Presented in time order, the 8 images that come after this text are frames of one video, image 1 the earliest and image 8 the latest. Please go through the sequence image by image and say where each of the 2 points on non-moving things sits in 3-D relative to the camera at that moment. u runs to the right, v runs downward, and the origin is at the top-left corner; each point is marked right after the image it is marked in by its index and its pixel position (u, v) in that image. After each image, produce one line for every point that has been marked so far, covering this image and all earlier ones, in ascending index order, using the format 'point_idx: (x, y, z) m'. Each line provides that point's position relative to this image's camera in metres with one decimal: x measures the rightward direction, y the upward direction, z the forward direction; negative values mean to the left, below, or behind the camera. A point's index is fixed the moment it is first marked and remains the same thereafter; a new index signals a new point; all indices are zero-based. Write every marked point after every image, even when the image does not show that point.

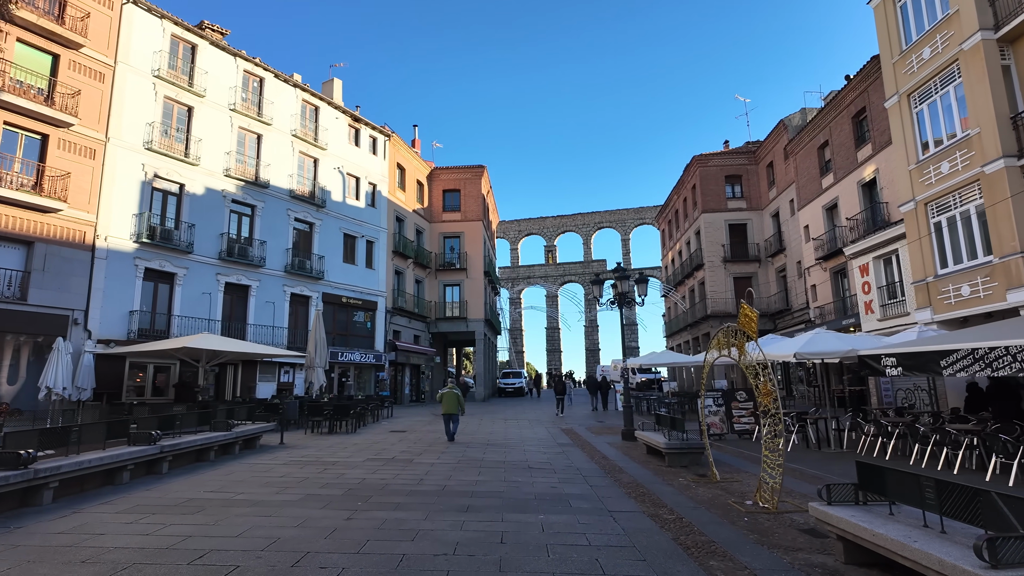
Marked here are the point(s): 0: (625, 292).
0: (+3.1, -0.1, +15.4) m
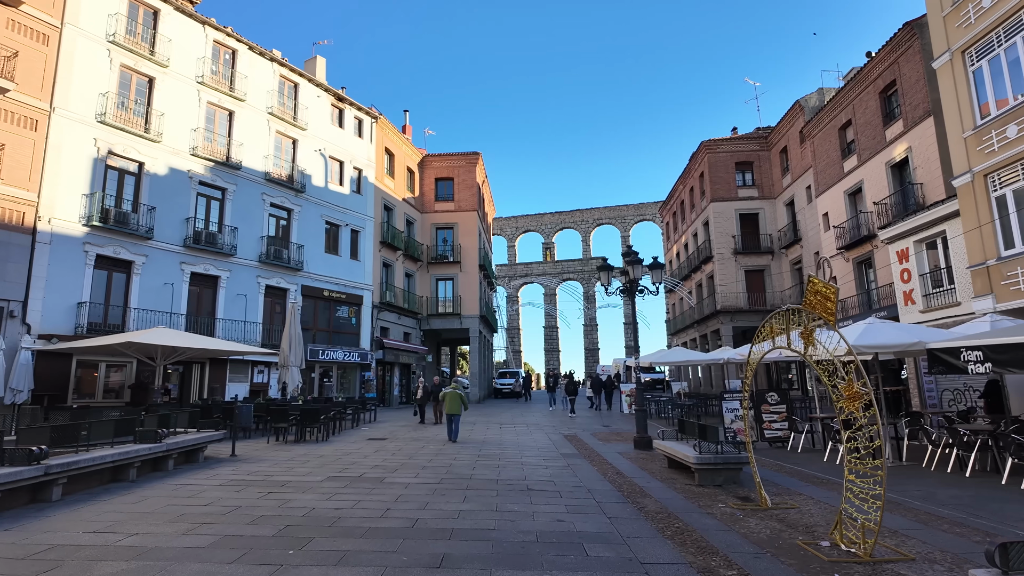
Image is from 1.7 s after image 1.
0: (+3.0, +0.2, +13.5) m
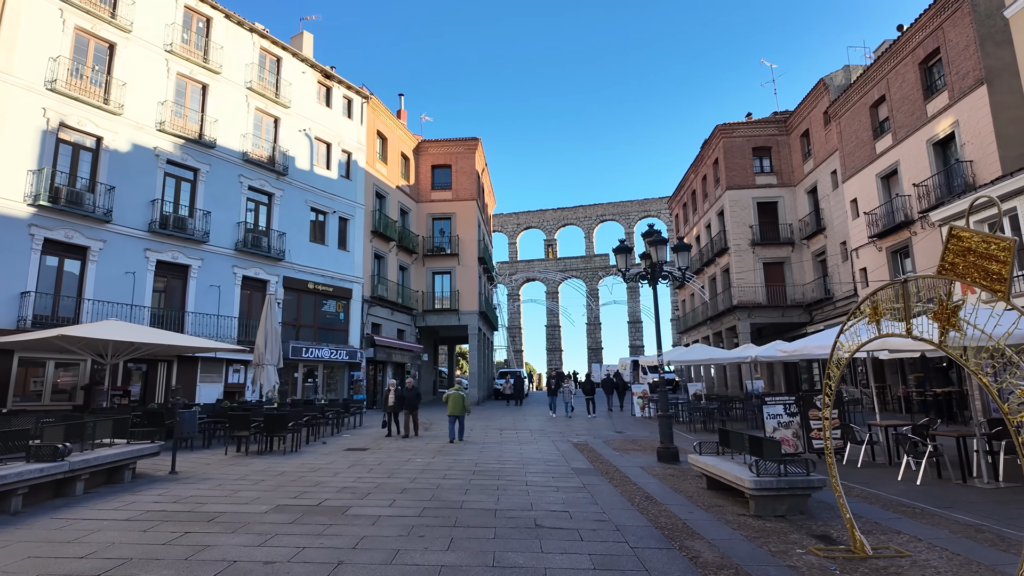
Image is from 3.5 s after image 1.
0: (+3.1, +0.5, +11.5) m
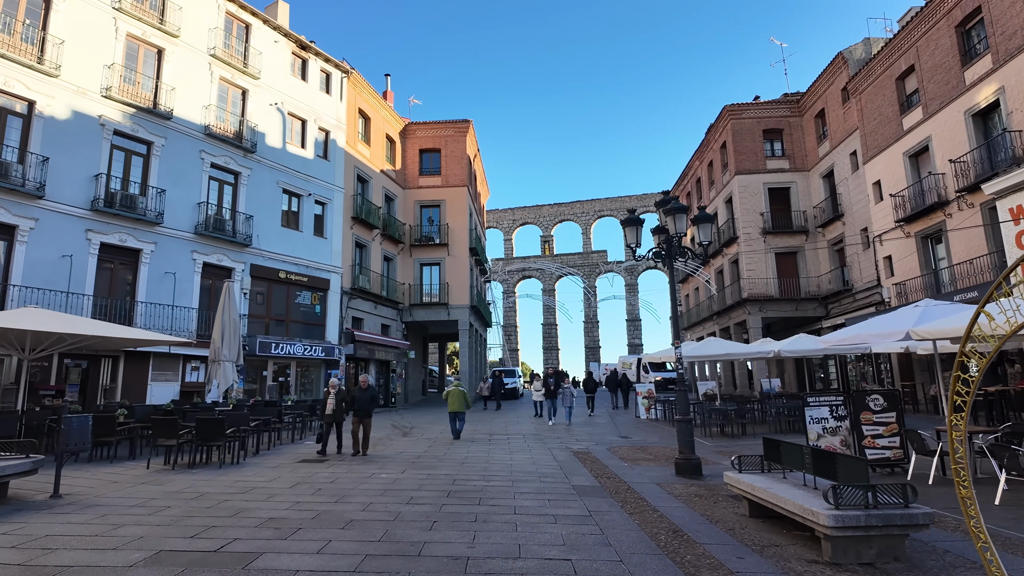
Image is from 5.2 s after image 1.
0: (+2.9, +0.9, +9.6) m
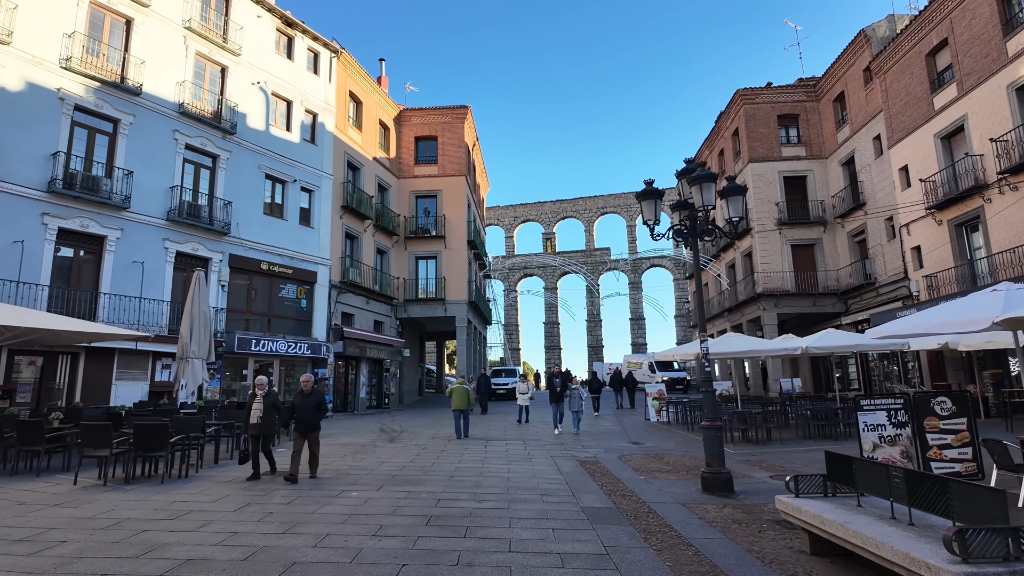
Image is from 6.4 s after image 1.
0: (+2.8, +1.2, +8.2) m
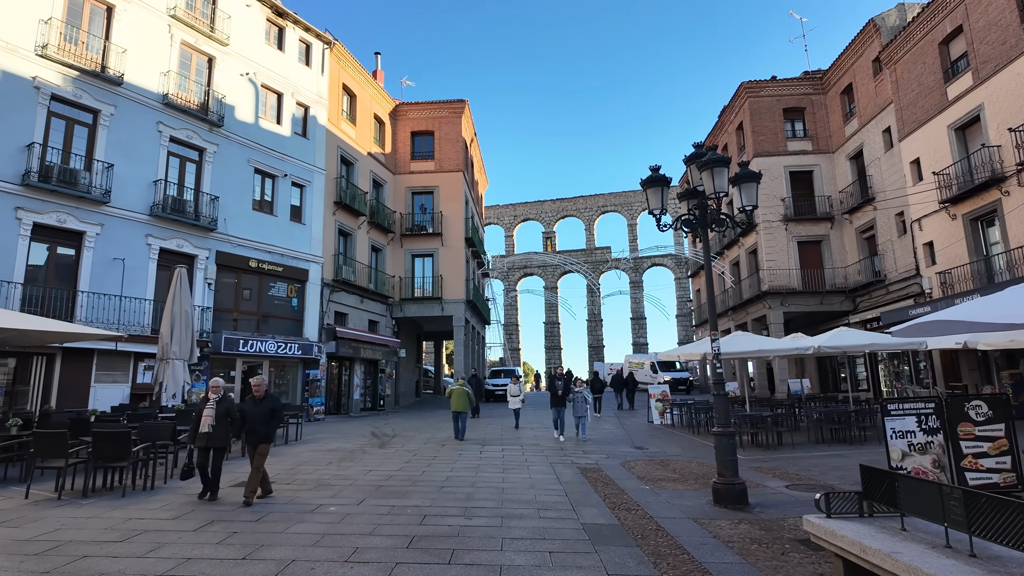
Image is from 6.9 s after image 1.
0: (+2.7, +1.2, +7.5) m
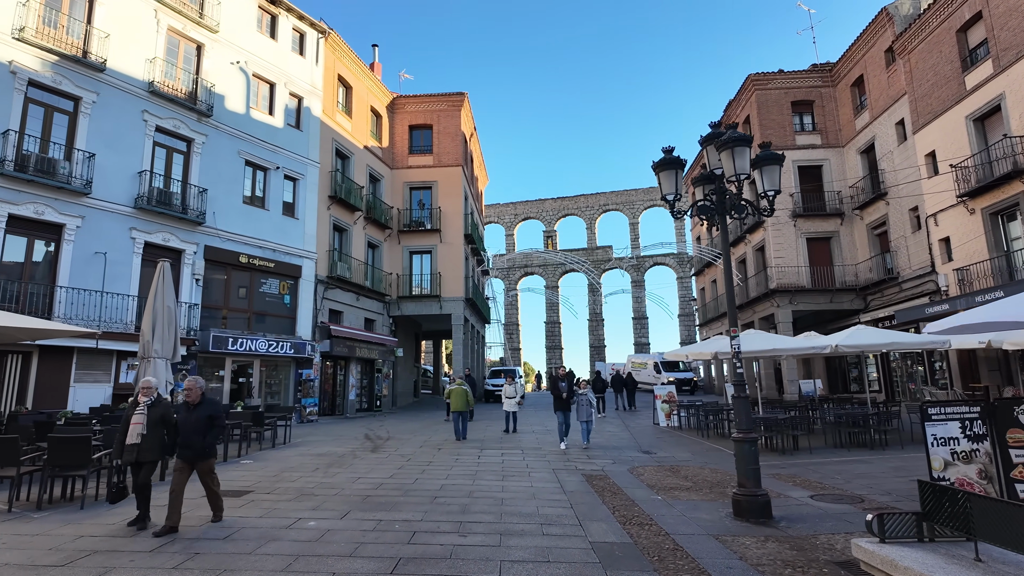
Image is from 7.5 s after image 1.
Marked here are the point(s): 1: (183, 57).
0: (+2.7, +1.3, +6.9) m
1: (-9.8, +6.9, +16.5) m
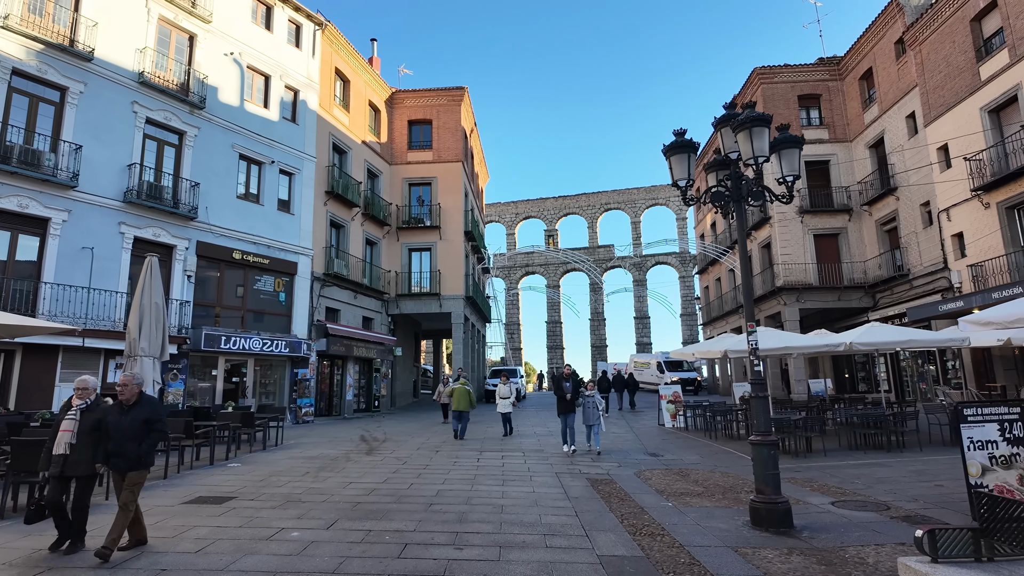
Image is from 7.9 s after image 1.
0: (+2.8, +1.4, +6.4) m
1: (-9.8, +6.9, +16.1) m
